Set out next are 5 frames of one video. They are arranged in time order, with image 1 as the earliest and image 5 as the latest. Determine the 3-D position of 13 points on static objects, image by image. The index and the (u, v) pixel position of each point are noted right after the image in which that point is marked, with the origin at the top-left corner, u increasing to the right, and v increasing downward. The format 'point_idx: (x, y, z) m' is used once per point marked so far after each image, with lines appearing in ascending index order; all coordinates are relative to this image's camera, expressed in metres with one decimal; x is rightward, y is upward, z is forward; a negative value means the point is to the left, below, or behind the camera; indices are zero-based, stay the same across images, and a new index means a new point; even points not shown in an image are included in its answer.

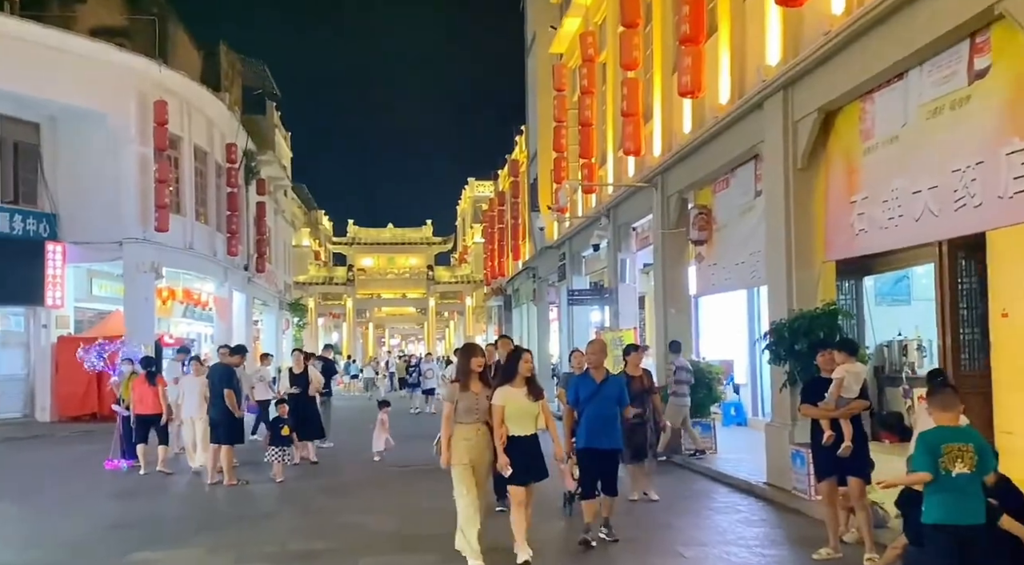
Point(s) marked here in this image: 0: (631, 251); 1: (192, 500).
0: (+2.2, +0.6, +18.0) m
1: (-3.5, -2.4, +10.8) m
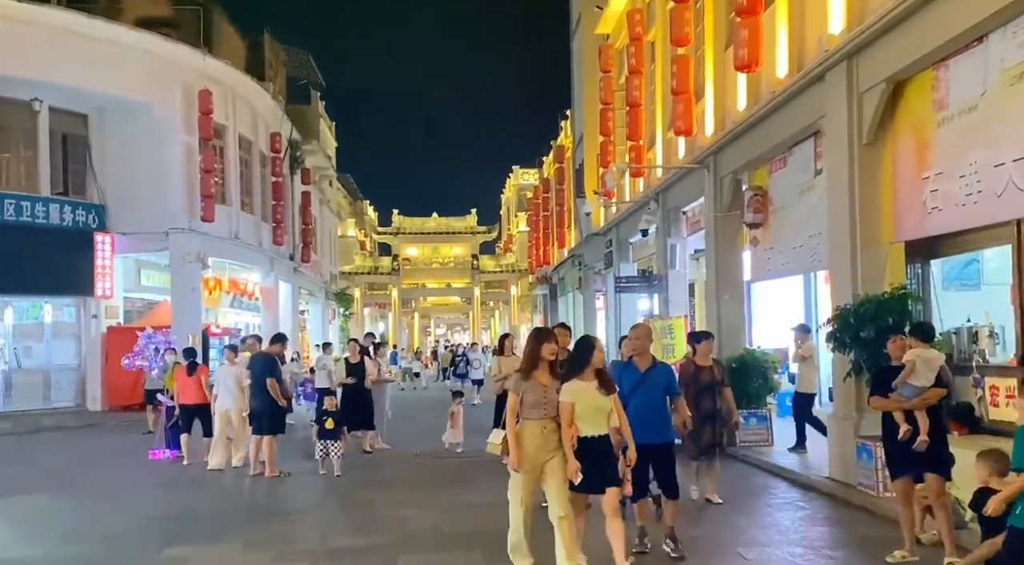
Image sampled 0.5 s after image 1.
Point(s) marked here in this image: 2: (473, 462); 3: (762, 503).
0: (+3.0, +0.8, +17.6) m
1: (-3.0, -2.3, +10.6) m
2: (-0.5, -2.5, +12.7) m
3: (+2.2, -2.0, +8.6) m
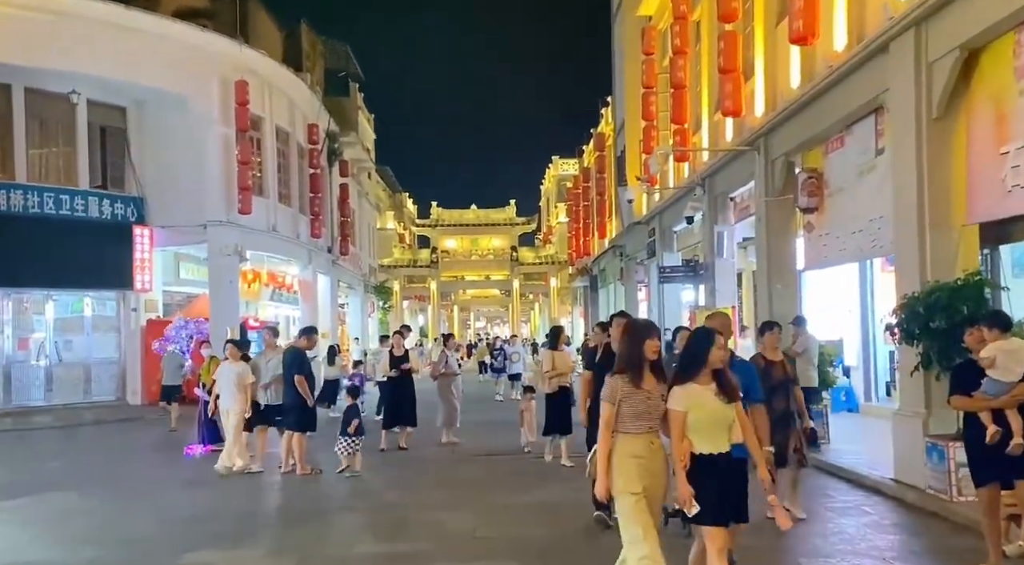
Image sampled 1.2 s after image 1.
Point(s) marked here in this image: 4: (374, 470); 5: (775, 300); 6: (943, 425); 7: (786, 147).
0: (+3.8, +1.0, +16.9) m
1: (-2.6, -2.2, +10.2) m
2: (0.0, -2.3, +12.3) m
3: (+2.6, -1.8, +8.1) m
4: (-1.7, -2.4, +11.9) m
5: (+3.7, -0.2, +13.7) m
6: (+3.7, -1.2, +8.4) m
7: (+3.7, +1.8, +13.1) m
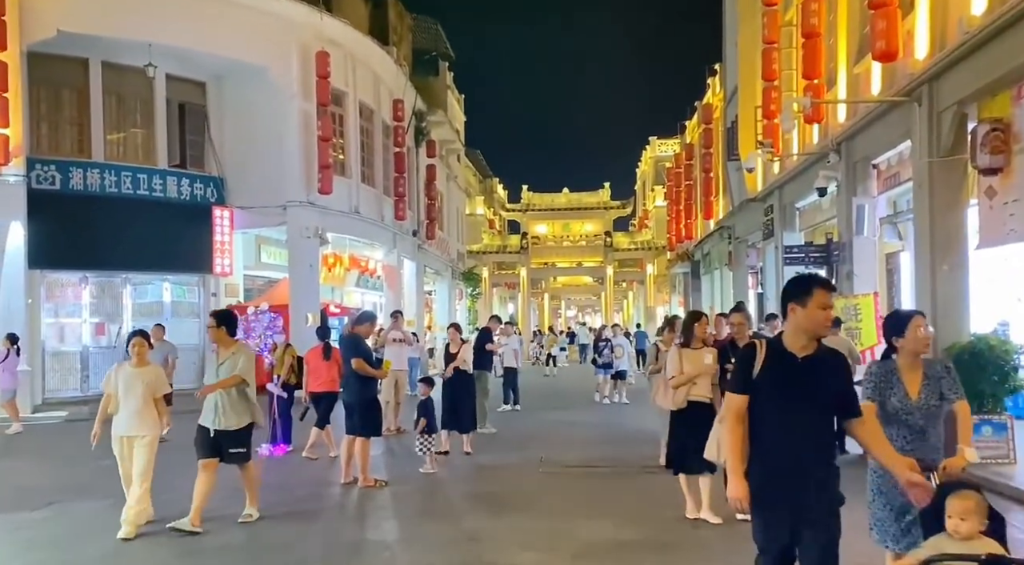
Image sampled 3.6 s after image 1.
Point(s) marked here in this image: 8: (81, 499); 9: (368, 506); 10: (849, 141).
0: (+5.3, +1.3, +14.6) m
1: (-1.6, -2.0, +8.5) m
2: (+1.2, -2.1, +10.3) m
3: (+3.3, -1.7, +5.9) m
4: (-0.6, -2.1, +10.1) m
5: (+5.0, 0.0, +11.3) m
6: (+4.5, -1.0, +6.1) m
7: (+4.9, +2.1, +10.8) m
8: (-4.4, -2.2, +9.9) m
9: (-1.3, -2.0, +9.0) m
10: (+5.1, +2.1, +14.8) m
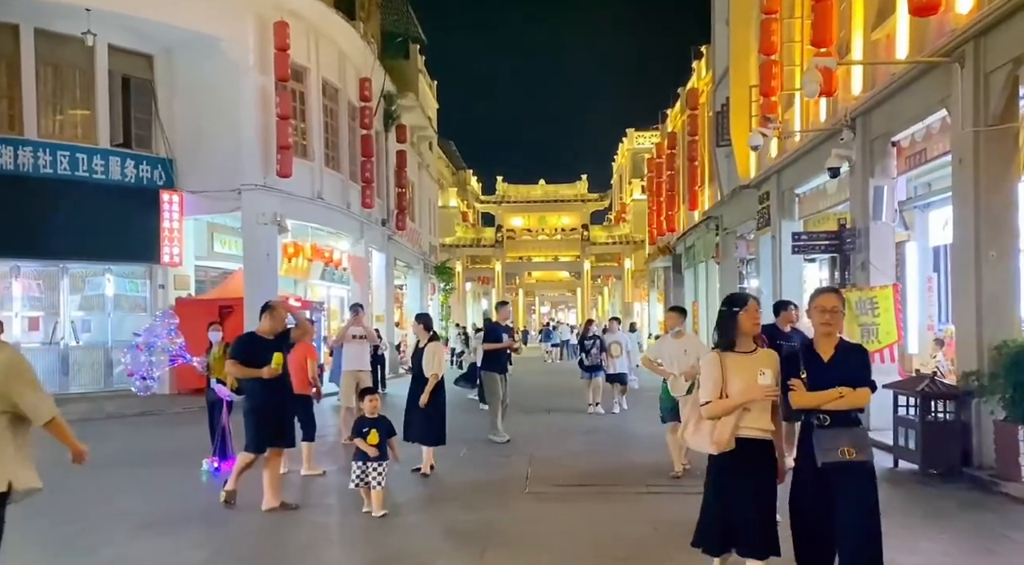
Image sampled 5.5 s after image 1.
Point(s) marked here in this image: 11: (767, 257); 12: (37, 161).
0: (+5.0, +1.4, +13.0) m
1: (-1.7, -1.9, +6.7) m
2: (+1.0, -2.0, +8.6) m
3: (+3.3, -1.6, +4.3) m
4: (-0.8, -2.0, +8.4) m
5: (+4.7, +0.1, +9.8) m
6: (+4.4, -0.9, +4.6) m
7: (+4.7, +2.2, +9.2) m
8: (-4.5, -2.0, +8.0) m
9: (-1.4, -1.9, +7.2) m
10: (+4.8, +2.3, +13.2) m
11: (+5.0, +0.5, +19.5) m
12: (-9.3, +2.4, +19.1) m
